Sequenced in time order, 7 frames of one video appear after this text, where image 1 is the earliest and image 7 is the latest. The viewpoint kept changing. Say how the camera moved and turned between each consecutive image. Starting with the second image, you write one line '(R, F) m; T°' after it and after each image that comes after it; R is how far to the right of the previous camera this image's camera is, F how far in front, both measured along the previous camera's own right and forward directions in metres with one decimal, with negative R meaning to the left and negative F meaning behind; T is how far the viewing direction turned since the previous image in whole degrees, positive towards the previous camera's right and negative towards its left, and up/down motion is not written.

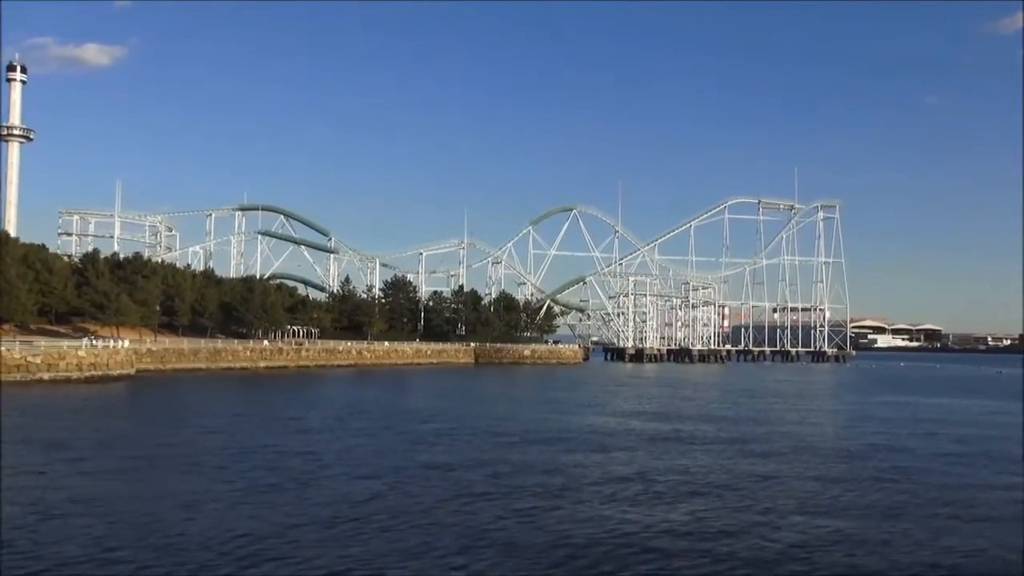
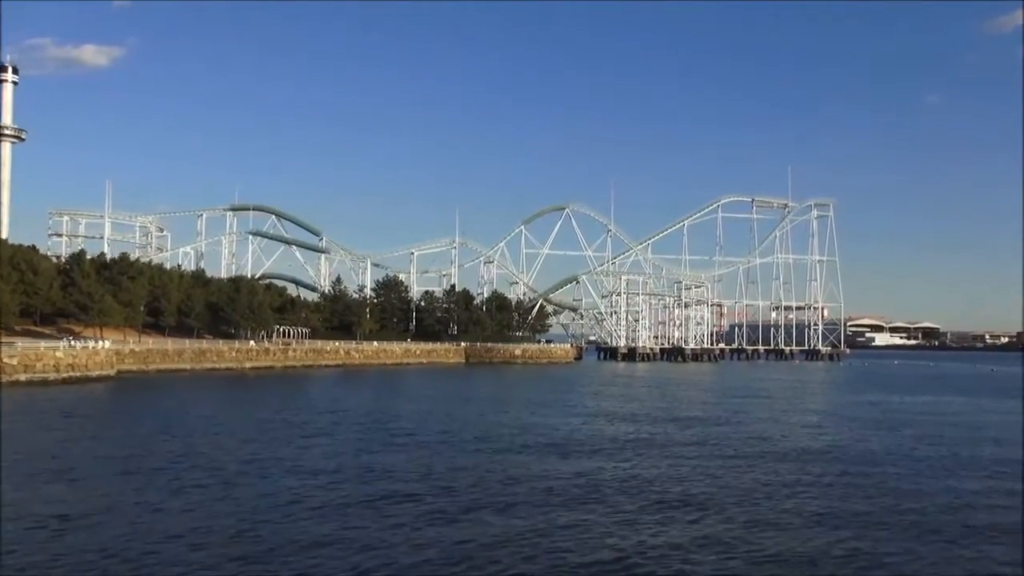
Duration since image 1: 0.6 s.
(+0.2, +0.5) m; 0°
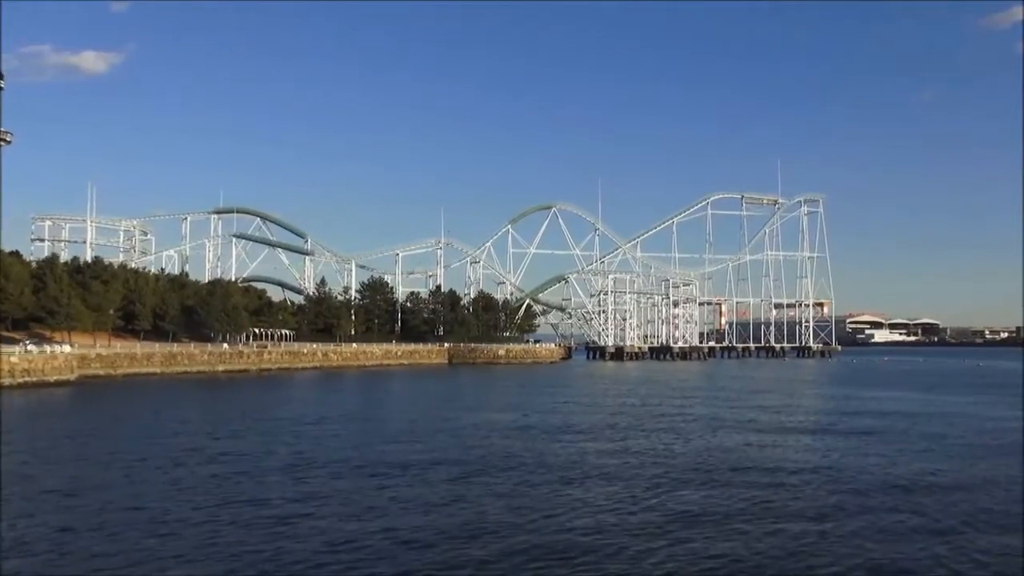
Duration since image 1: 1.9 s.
(+0.4, +1.1) m; +1°
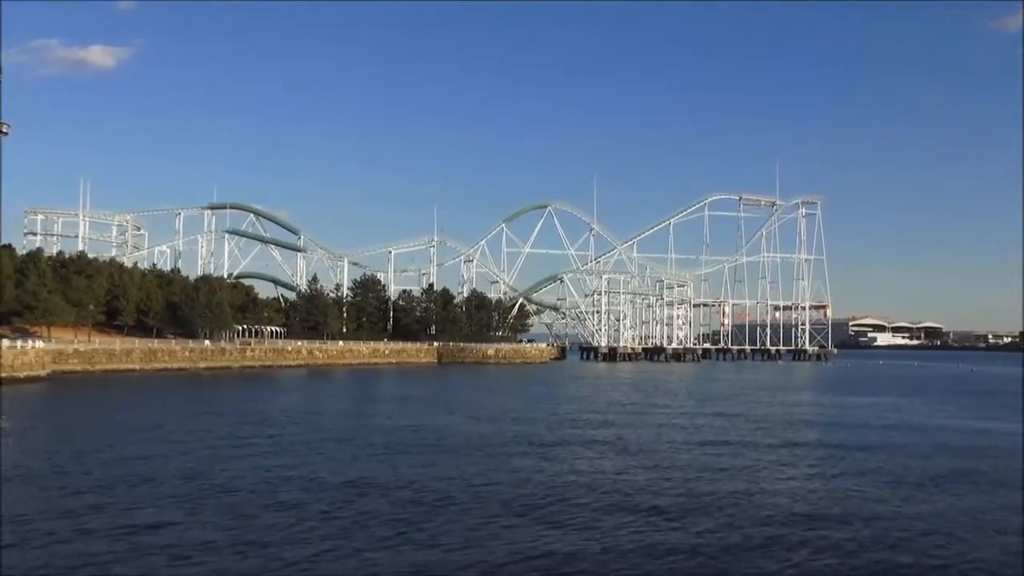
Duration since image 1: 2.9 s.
(+0.3, +0.8) m; 0°
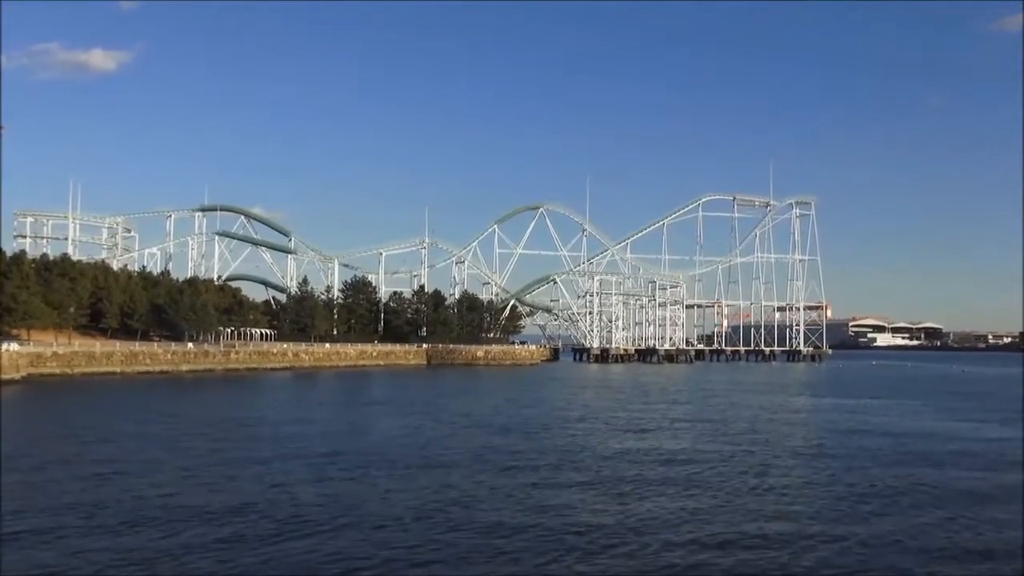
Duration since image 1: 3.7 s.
(+0.2, +0.6) m; 0°
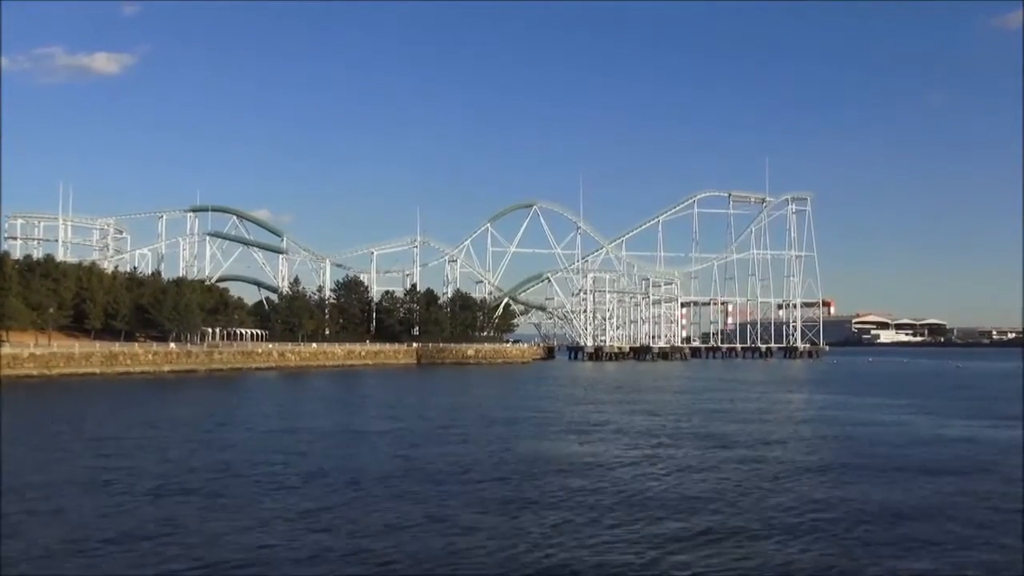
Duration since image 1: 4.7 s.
(+0.2, +0.8) m; 0°
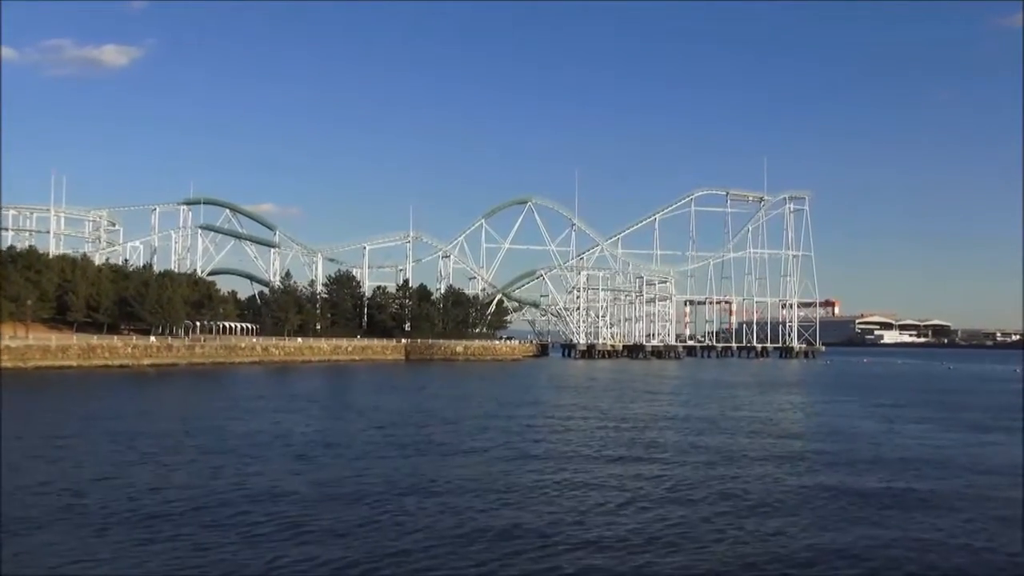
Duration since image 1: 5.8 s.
(+0.2, +0.8) m; 0°
